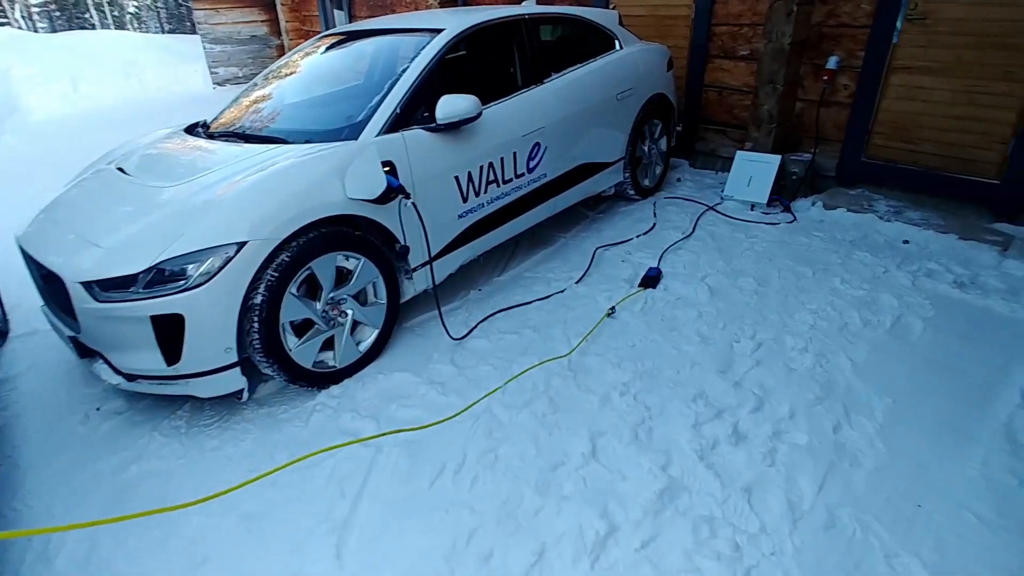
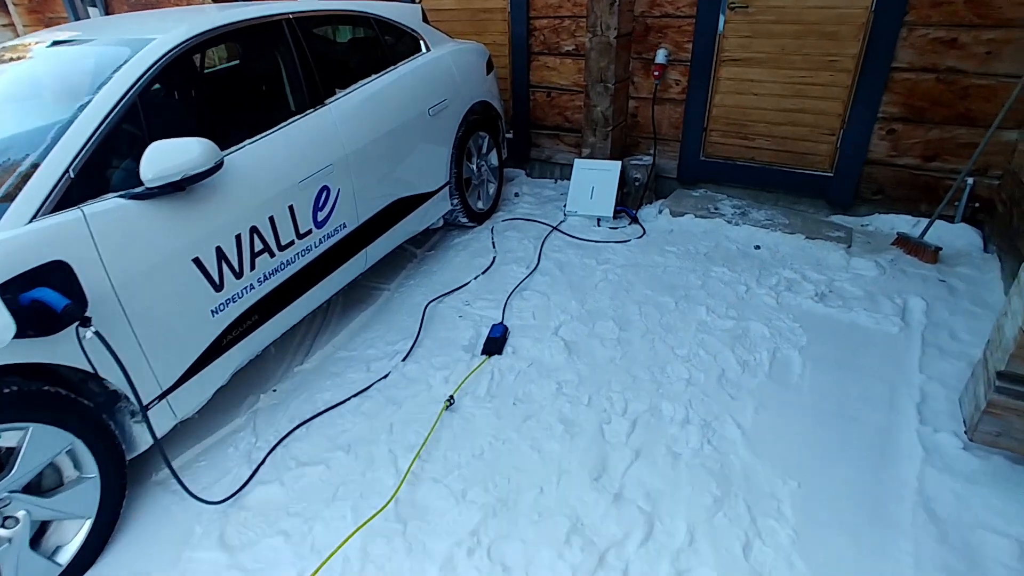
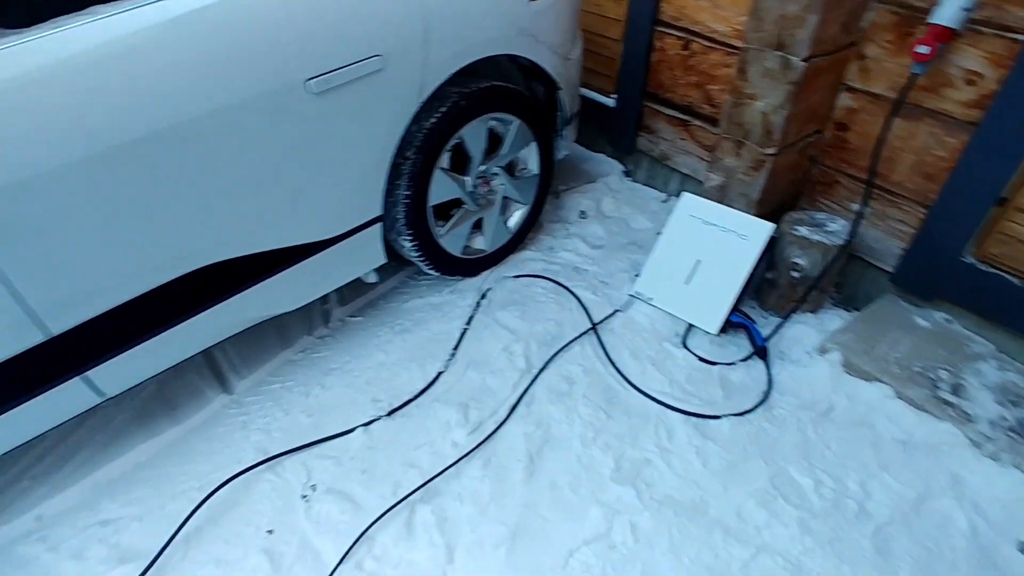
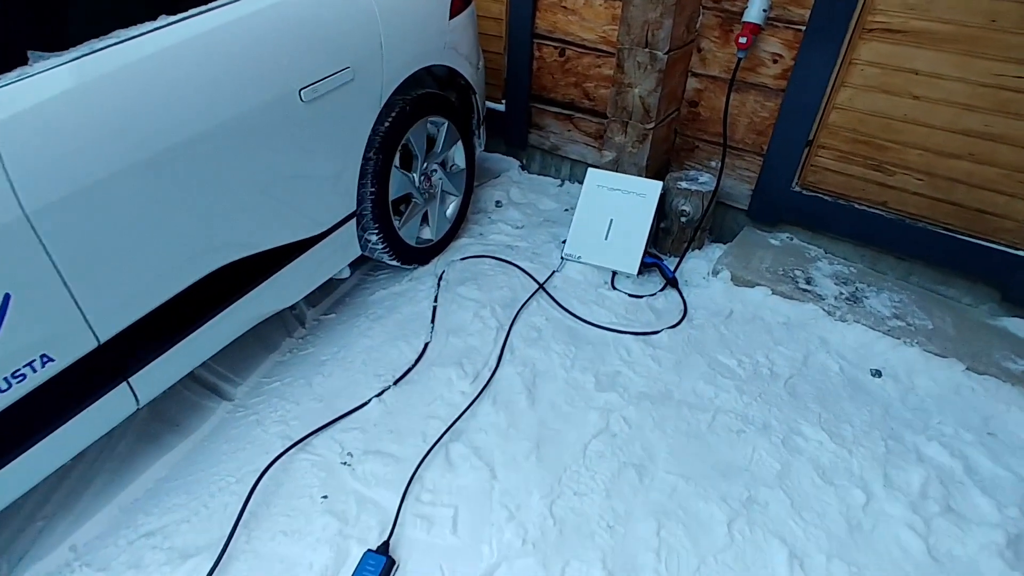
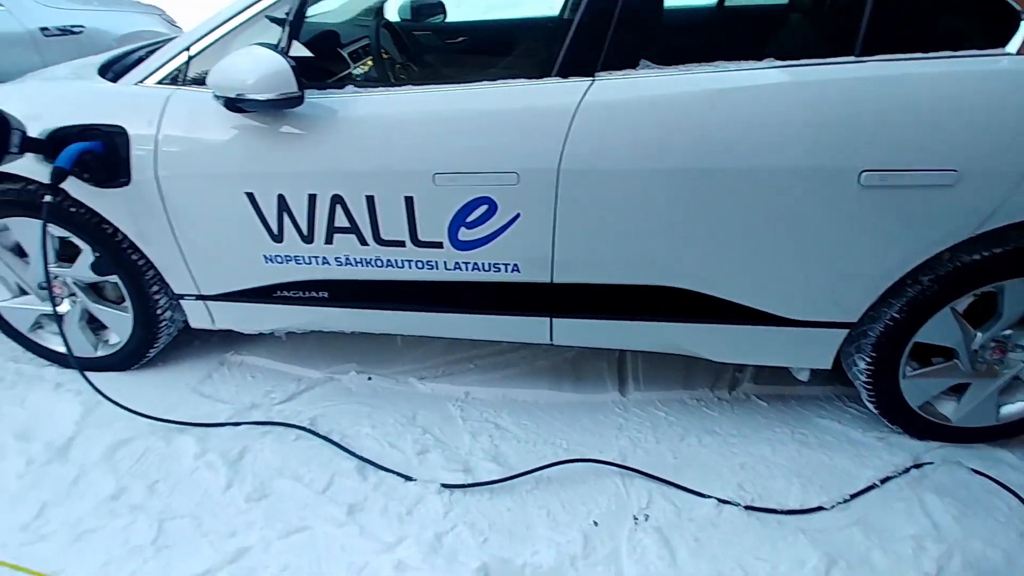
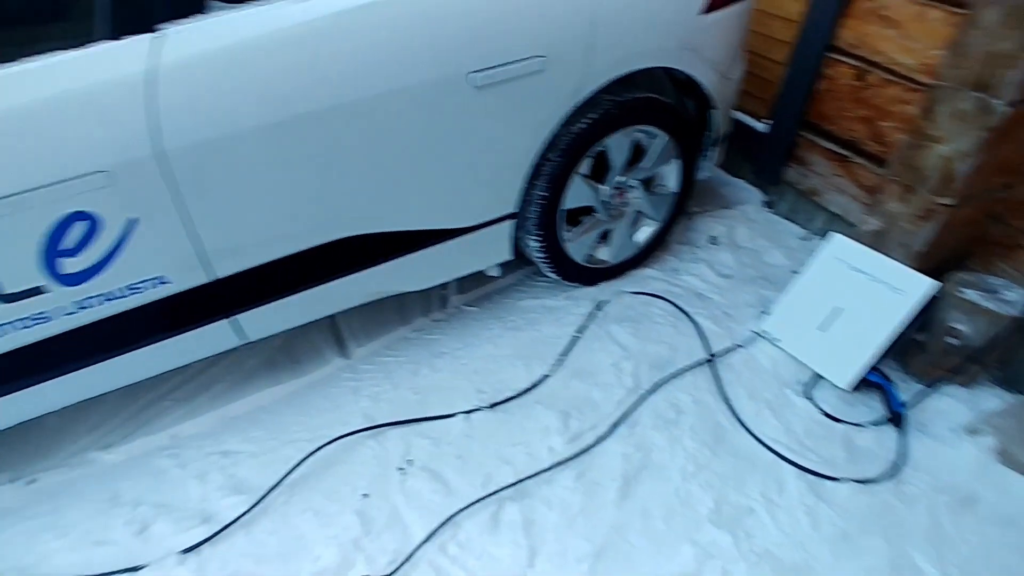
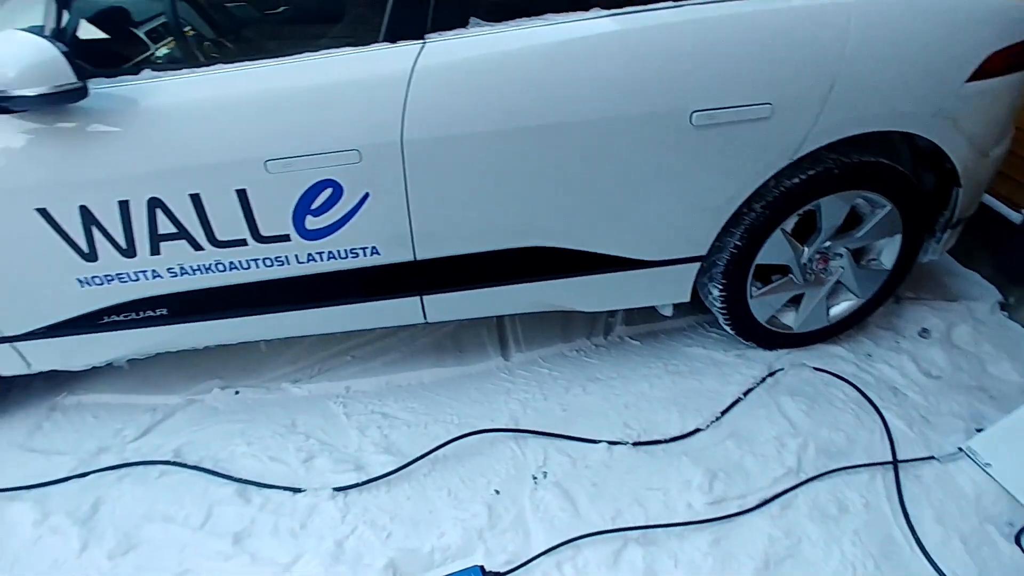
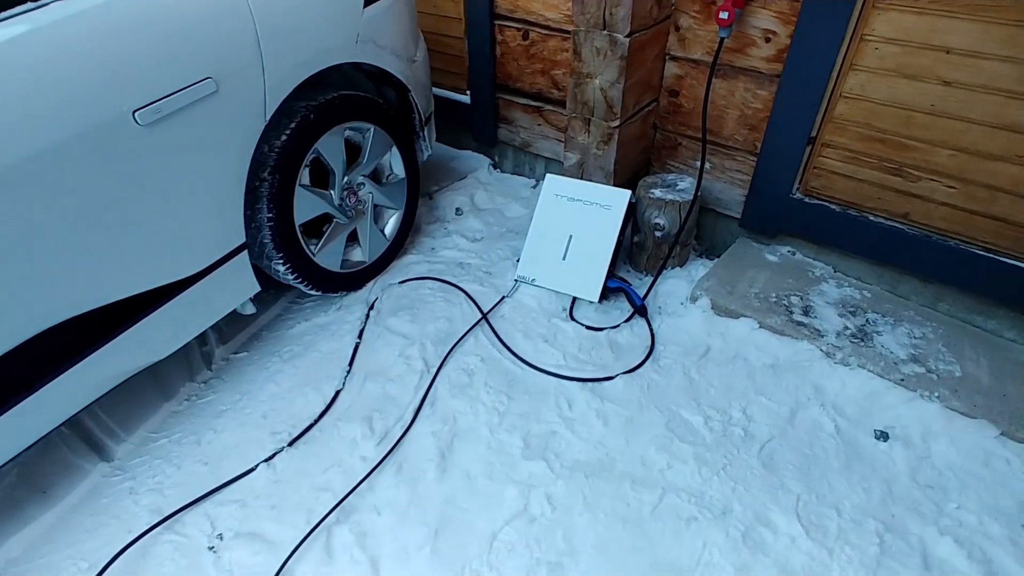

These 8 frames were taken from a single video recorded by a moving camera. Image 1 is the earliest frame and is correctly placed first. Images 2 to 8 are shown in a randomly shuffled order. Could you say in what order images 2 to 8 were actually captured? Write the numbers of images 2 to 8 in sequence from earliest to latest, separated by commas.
2, 4, 8, 3, 6, 7, 5
